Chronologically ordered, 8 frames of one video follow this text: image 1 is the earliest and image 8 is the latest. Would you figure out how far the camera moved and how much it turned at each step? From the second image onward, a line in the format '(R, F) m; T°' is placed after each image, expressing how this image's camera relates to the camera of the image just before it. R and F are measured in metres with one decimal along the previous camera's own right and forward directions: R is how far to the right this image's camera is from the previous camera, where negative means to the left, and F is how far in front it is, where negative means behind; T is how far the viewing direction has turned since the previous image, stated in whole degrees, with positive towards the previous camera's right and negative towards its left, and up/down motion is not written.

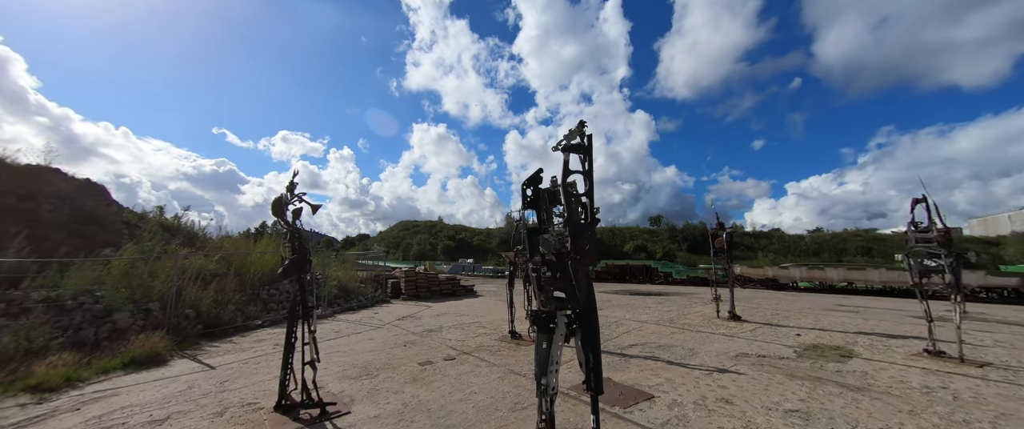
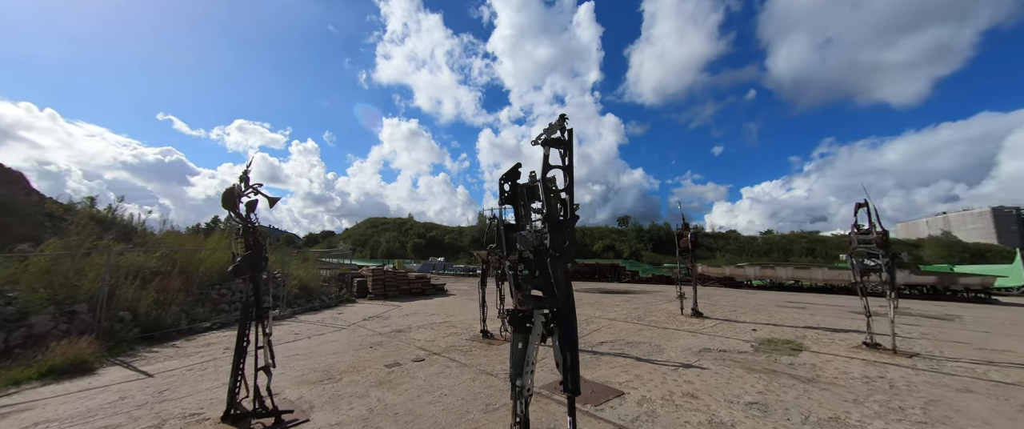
(0.0, +0.1) m; +5°
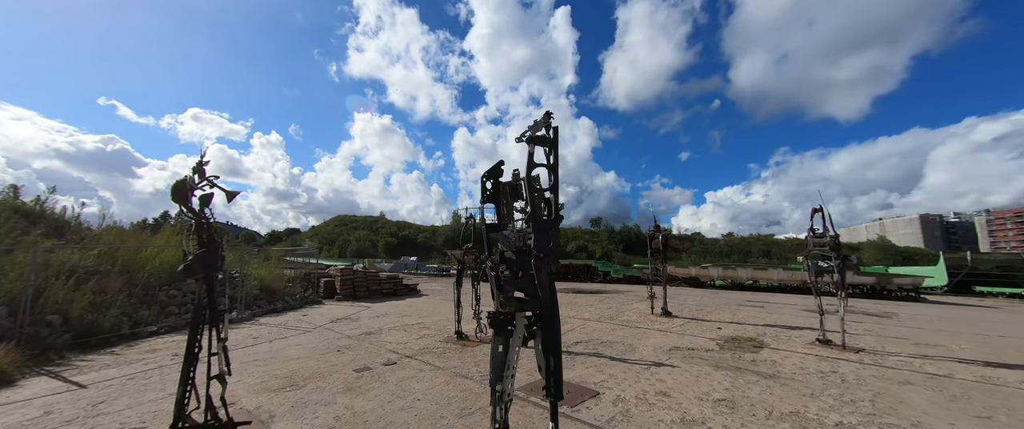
(-0.1, +0.1) m; +4°
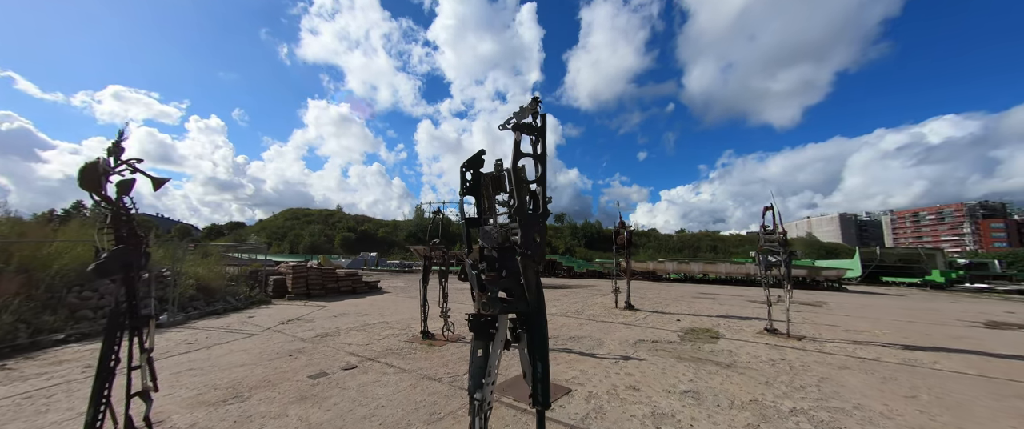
(-0.1, +0.2) m; +6°
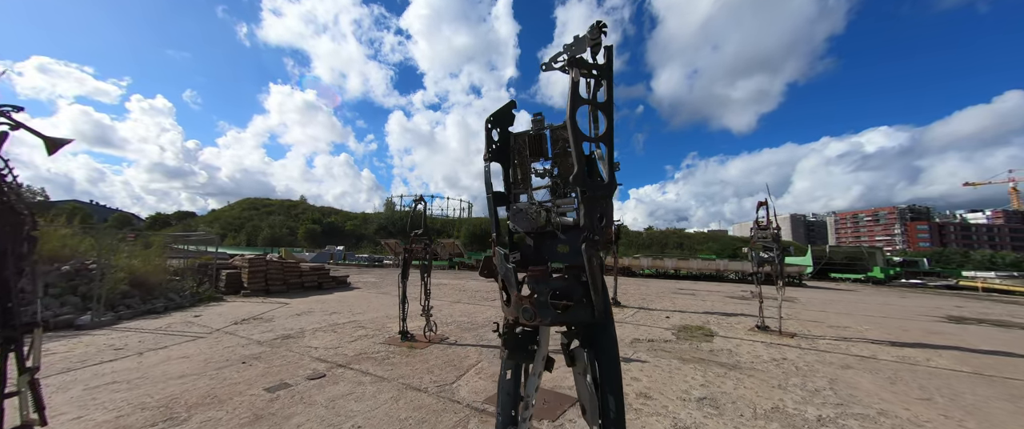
(-0.4, +0.6) m; +5°
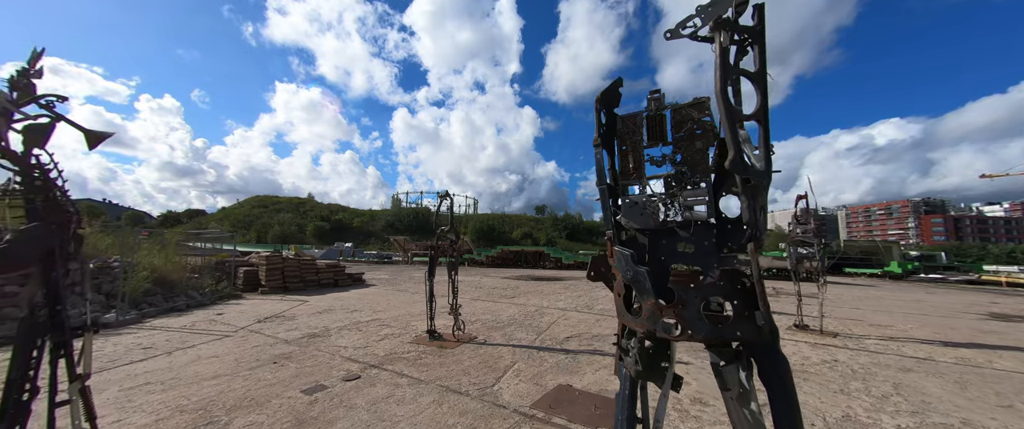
(-0.5, +0.2) m; -1°
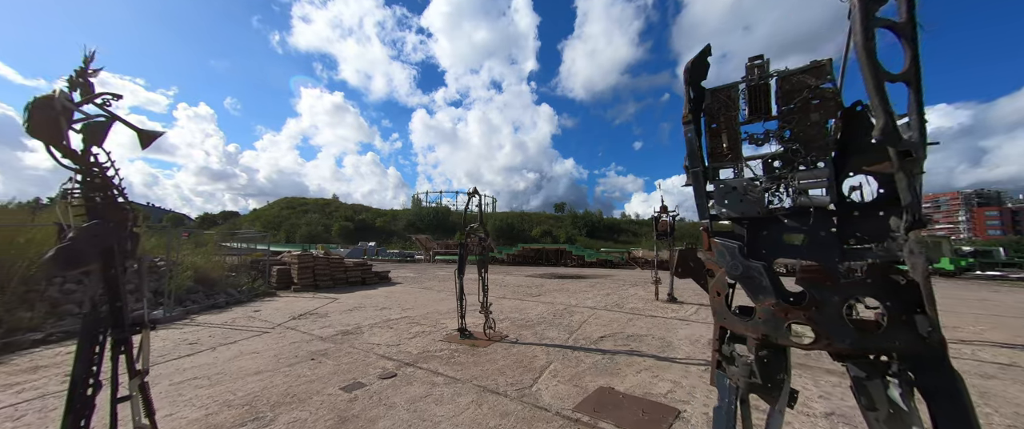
(-0.2, +0.1) m; -3°
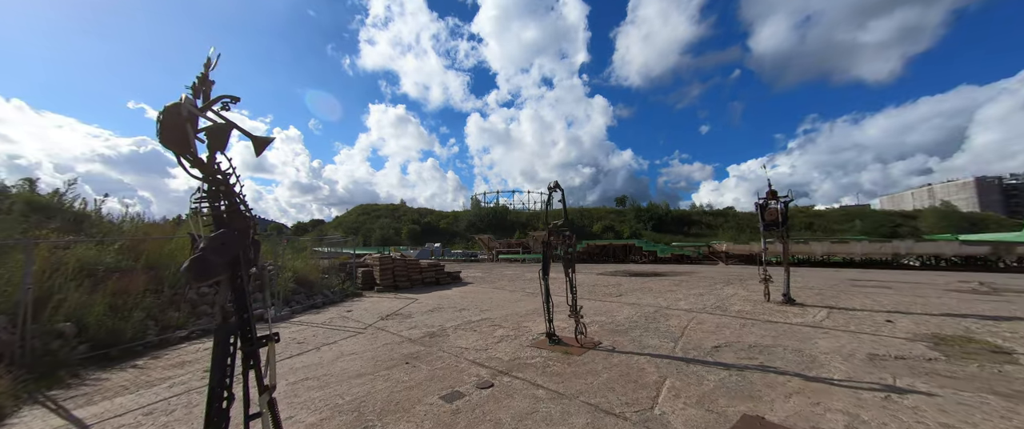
(-0.6, +0.4) m; -10°
